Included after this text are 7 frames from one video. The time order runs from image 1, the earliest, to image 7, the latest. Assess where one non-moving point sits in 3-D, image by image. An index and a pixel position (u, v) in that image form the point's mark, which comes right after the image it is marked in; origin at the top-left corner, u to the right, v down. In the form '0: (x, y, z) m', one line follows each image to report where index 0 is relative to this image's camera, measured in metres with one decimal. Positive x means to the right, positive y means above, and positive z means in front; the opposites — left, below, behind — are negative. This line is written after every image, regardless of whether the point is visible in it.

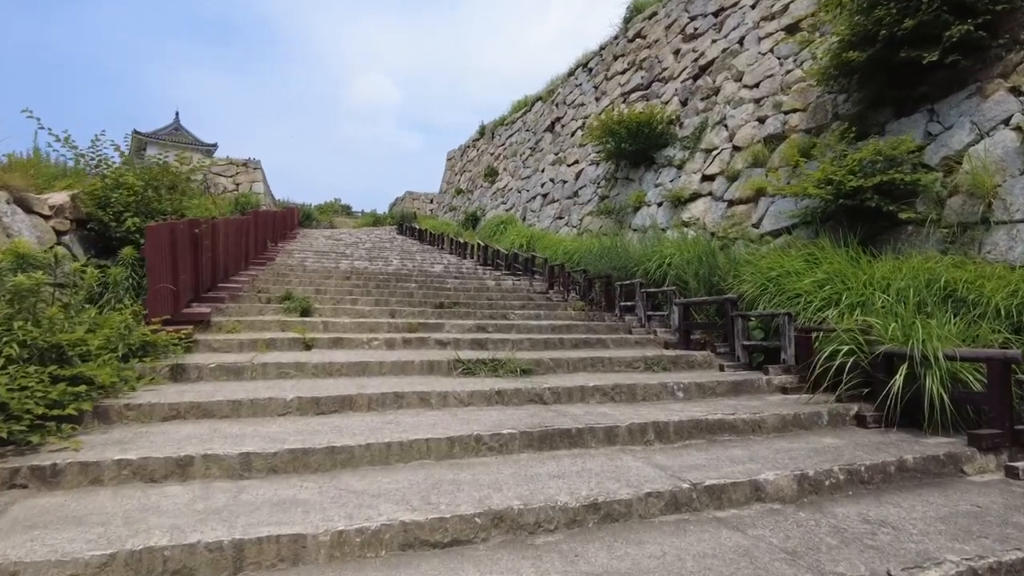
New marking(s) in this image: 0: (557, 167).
0: (+1.0, +2.6, +13.9) m
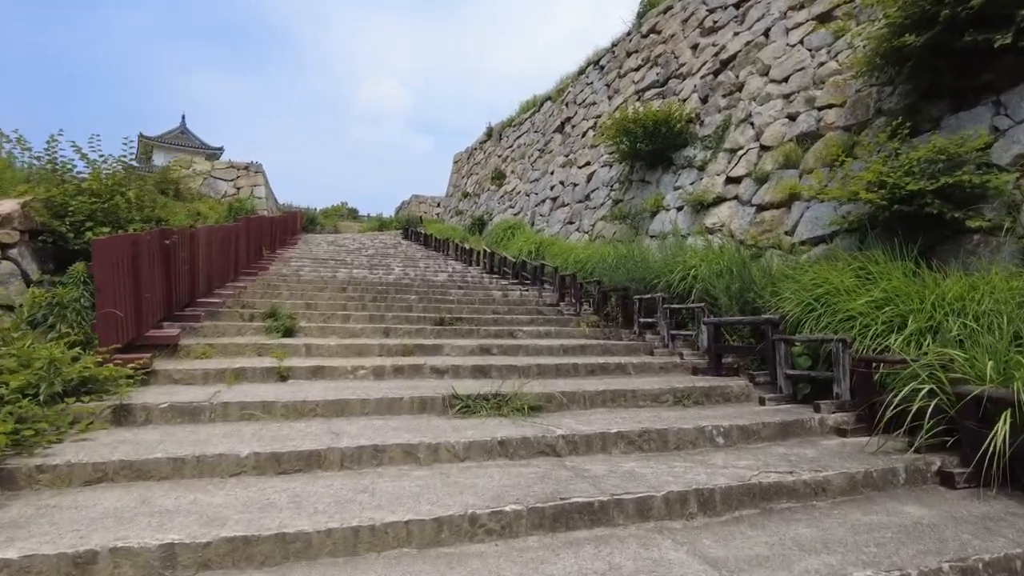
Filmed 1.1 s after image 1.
0: (+1.1, +2.4, +13.3) m
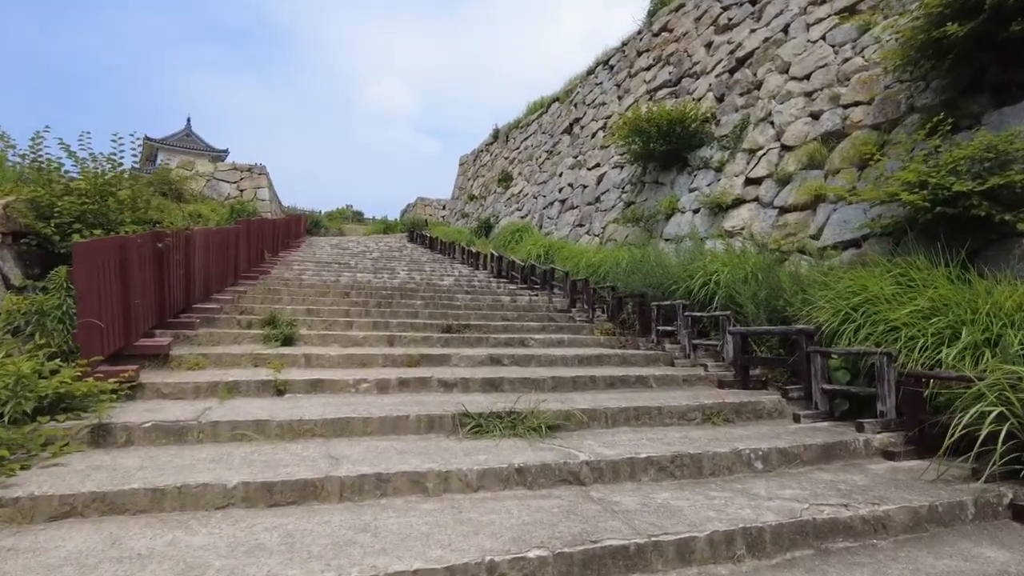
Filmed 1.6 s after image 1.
0: (+1.3, +2.3, +13.0) m
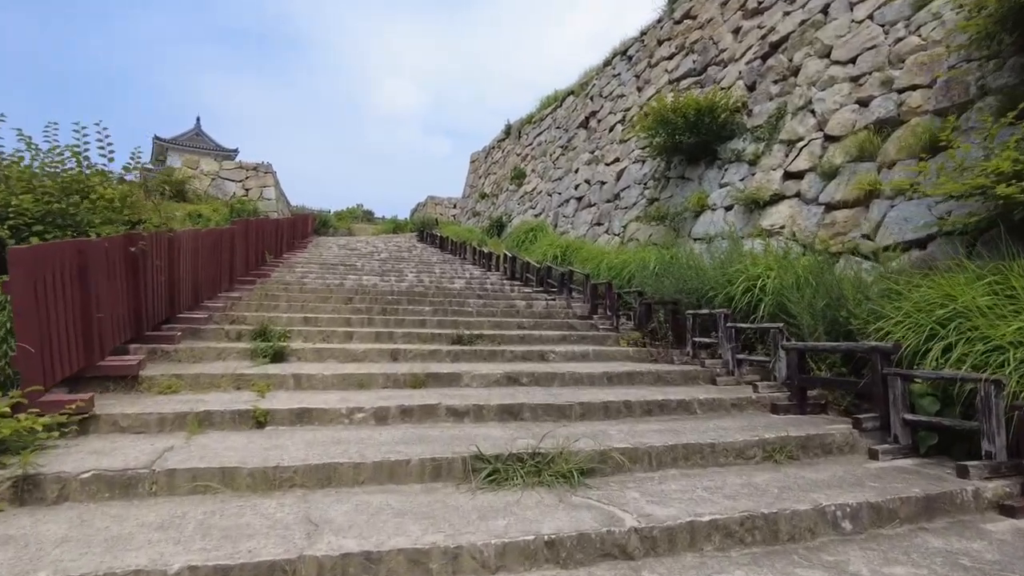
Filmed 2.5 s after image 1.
0: (+1.5, +2.3, +12.4) m
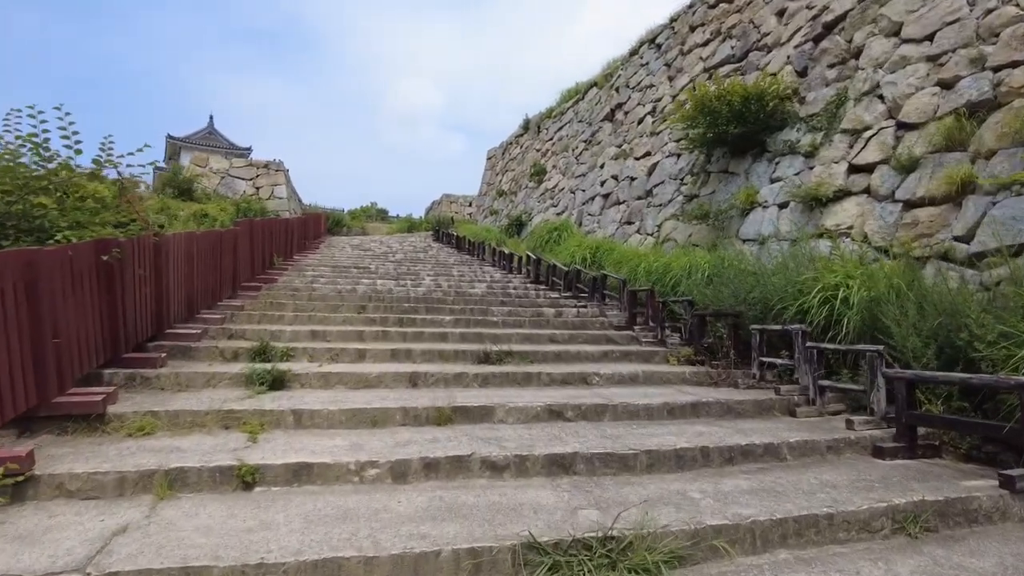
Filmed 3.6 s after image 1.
0: (+1.9, +2.3, +11.6) m
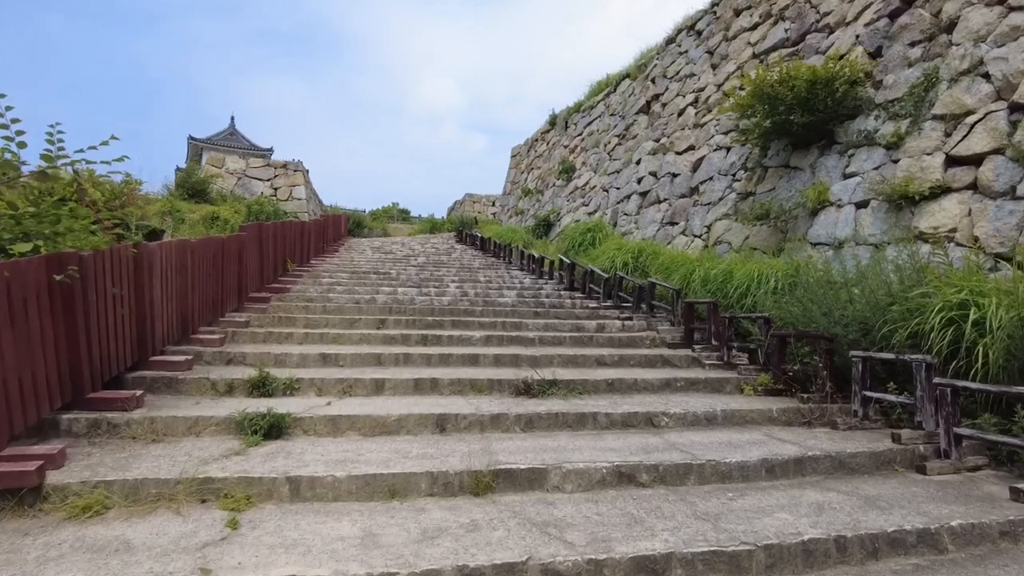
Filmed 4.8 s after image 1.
0: (+2.4, +2.2, +10.7) m
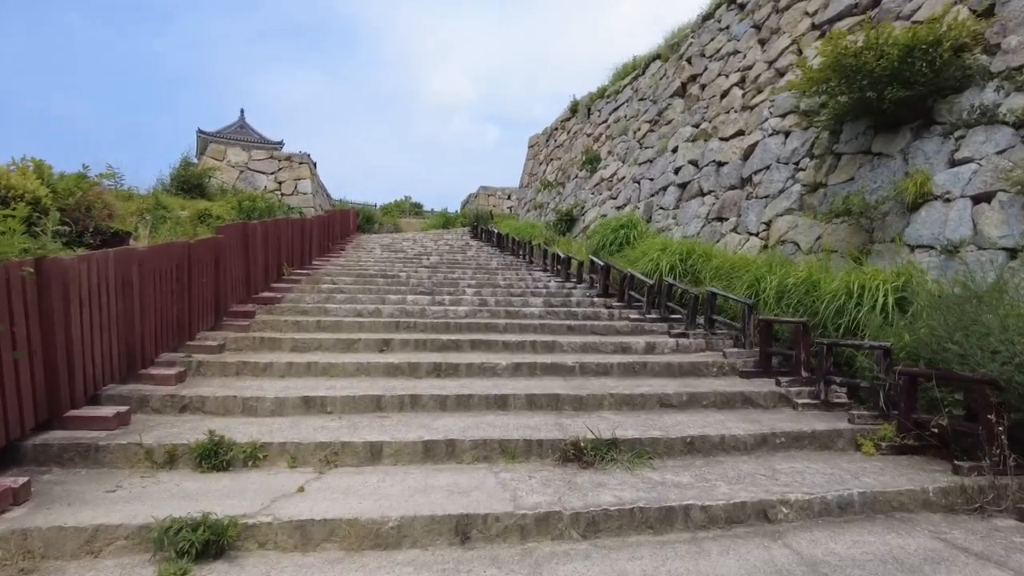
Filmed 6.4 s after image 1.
0: (+2.8, +2.1, +9.6) m
